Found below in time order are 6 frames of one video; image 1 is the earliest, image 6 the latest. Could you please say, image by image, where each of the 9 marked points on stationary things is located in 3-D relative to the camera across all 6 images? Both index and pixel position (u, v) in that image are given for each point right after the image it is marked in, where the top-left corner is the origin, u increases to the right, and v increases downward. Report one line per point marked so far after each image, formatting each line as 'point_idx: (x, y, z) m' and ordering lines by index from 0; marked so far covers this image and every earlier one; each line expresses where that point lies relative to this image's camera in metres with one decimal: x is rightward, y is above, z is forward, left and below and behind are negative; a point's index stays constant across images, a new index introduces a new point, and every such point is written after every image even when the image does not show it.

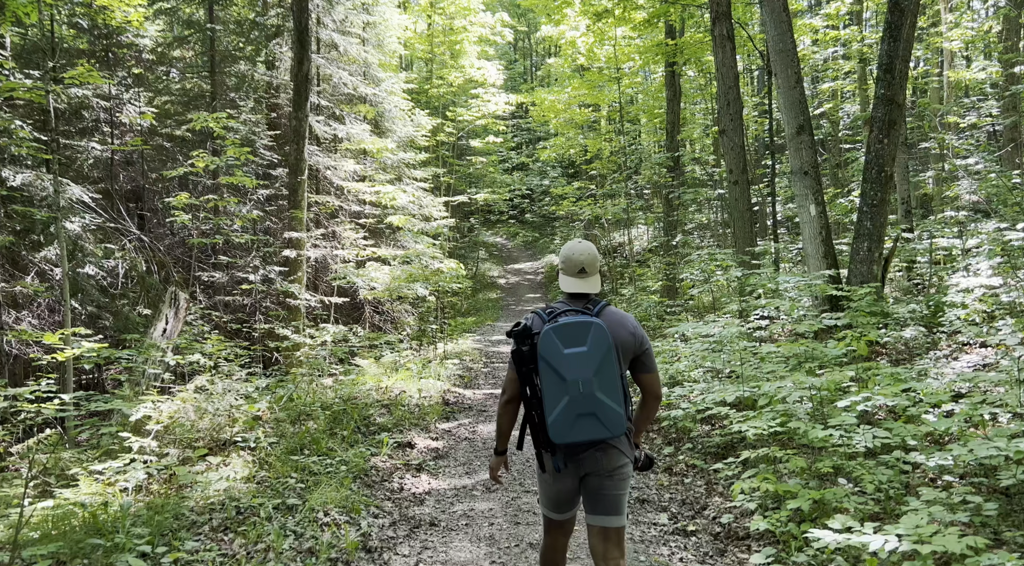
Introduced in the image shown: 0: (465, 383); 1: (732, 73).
0: (-0.8, -1.7, +13.1) m
1: (+4.1, +3.9, +14.7) m
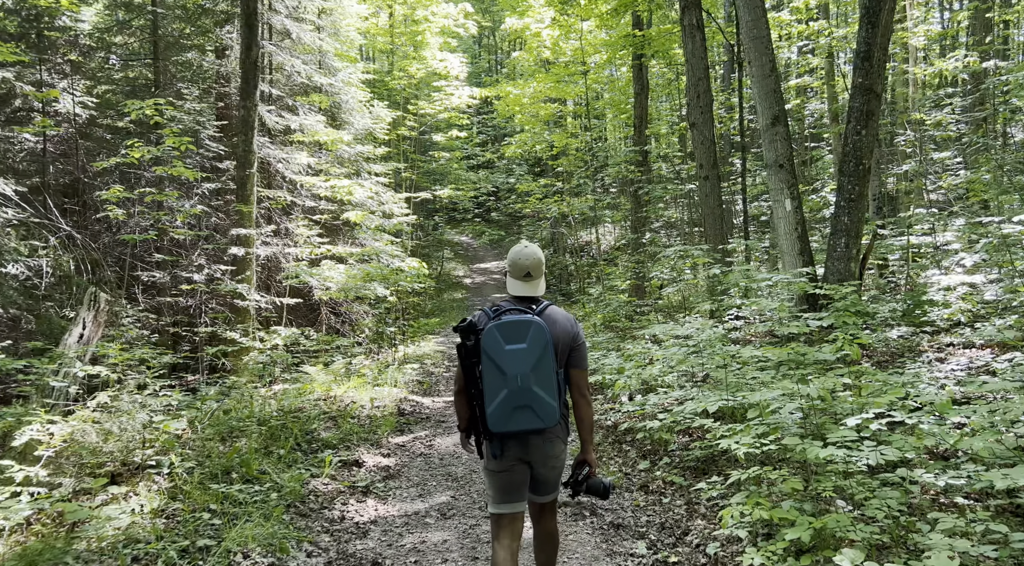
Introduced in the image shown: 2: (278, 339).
0: (-1.4, -1.7, +12.3) m
1: (+3.5, +4.0, +14.2) m
2: (-4.0, -1.0, +13.2) m
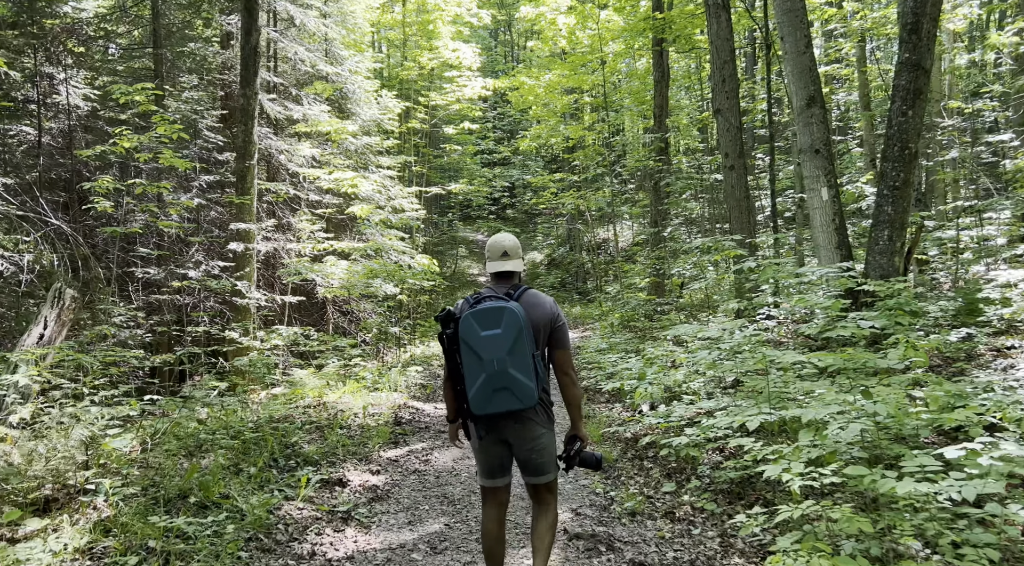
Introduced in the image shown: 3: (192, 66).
0: (-1.3, -1.6, +11.5) m
1: (+3.7, +4.0, +13.3) m
2: (-3.8, -0.9, +12.5) m
3: (-6.6, +4.5, +16.3) m
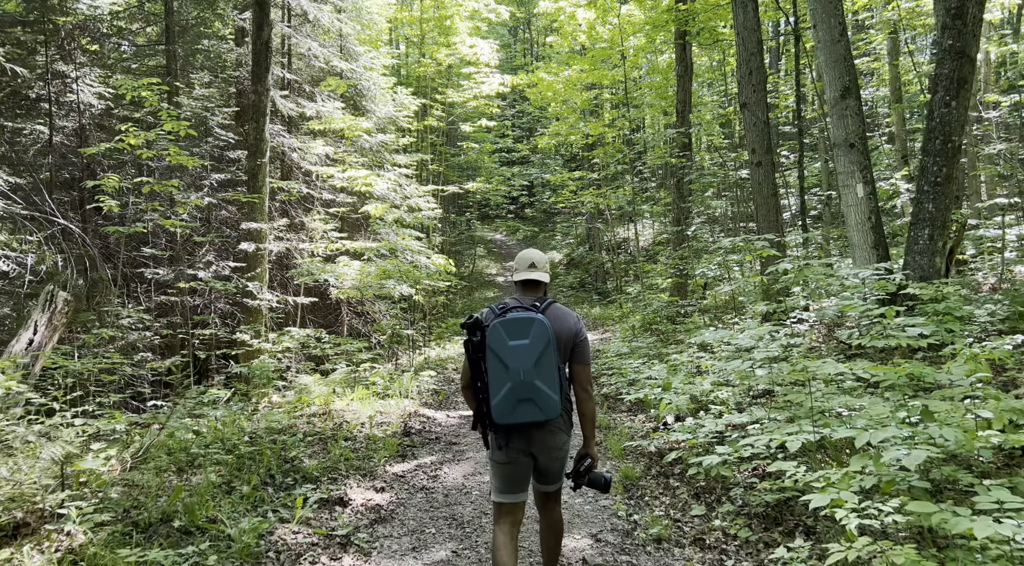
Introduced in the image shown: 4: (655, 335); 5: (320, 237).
0: (-1.0, -1.7, +11.1) m
1: (+4.0, +4.0, +12.8) m
2: (-3.5, -0.9, +12.1) m
3: (-6.3, +4.5, +16.0) m
4: (+2.4, -0.9, +13.4) m
5: (-3.6, +0.9, +14.8) m
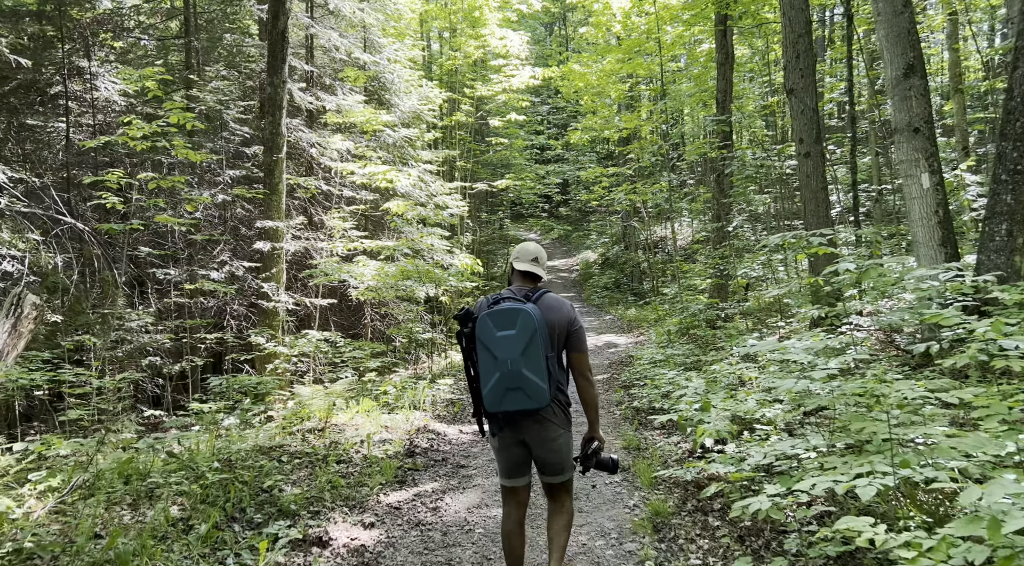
0: (-0.7, -1.7, +10.4) m
1: (+4.4, +4.0, +11.8) m
2: (-3.1, -1.0, +11.5) m
3: (-5.7, +4.5, +15.4) m
4: (+2.9, -0.9, +12.4) m
5: (-3.1, +0.9, +14.2) m
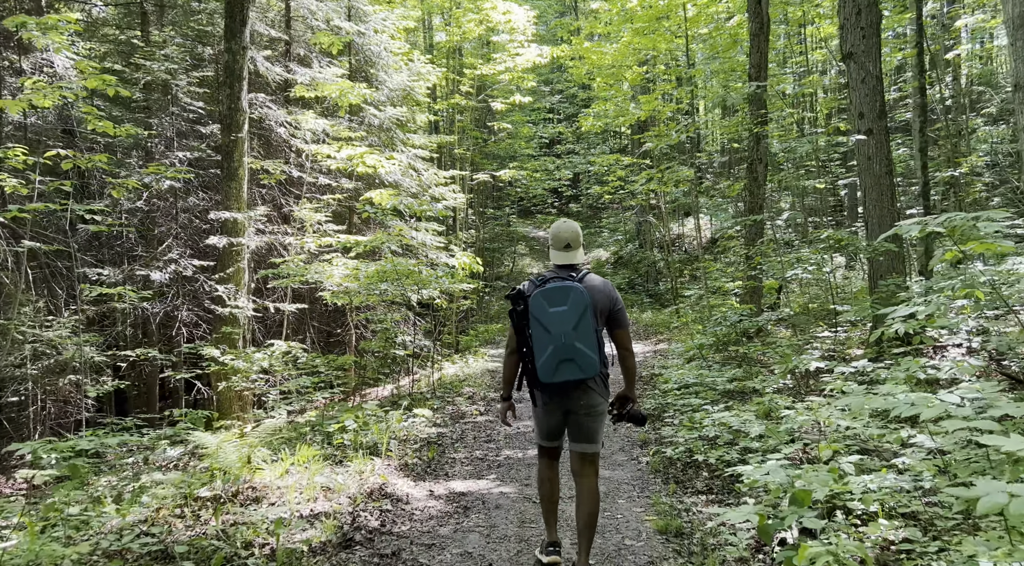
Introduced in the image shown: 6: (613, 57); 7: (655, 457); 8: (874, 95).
0: (-0.7, -1.7, +8.4) m
1: (+4.4, +3.9, +9.7) m
2: (-3.2, -1.0, +9.5) m
3: (-5.7, +4.5, +13.5) m
4: (+2.9, -1.0, +10.4) m
5: (-3.1, +0.8, +12.2) m
6: (+2.3, +5.3, +18.3) m
7: (+1.4, -1.6, +7.5) m
8: (+4.6, +2.3, +9.9) m
